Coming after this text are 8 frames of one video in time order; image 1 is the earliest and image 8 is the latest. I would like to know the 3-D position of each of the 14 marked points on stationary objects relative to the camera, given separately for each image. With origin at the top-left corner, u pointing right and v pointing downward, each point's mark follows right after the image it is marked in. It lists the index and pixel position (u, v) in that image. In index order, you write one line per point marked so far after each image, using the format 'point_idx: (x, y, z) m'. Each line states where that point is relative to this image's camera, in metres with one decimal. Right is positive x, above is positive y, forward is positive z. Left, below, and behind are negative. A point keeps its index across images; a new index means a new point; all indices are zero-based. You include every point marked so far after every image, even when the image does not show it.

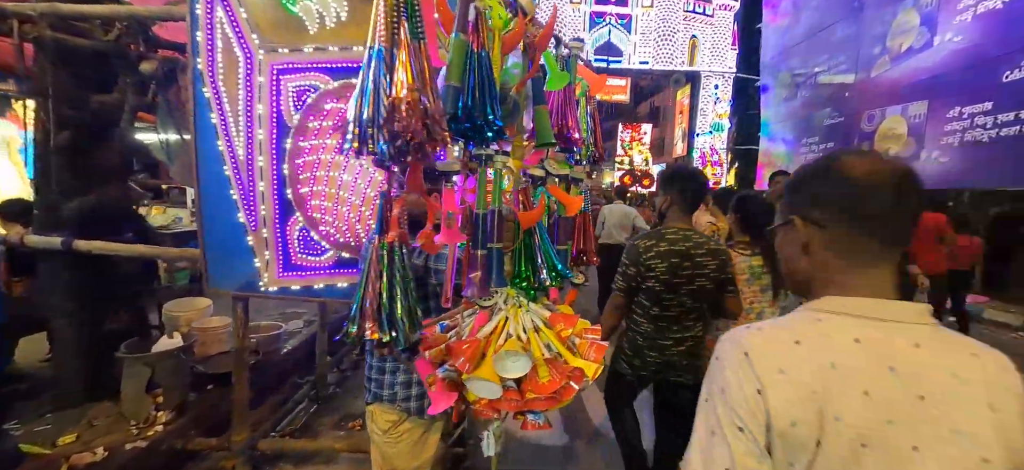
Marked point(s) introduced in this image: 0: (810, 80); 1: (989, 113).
0: (+4.5, +2.3, +6.2) m
1: (+4.6, +1.2, +3.9) m
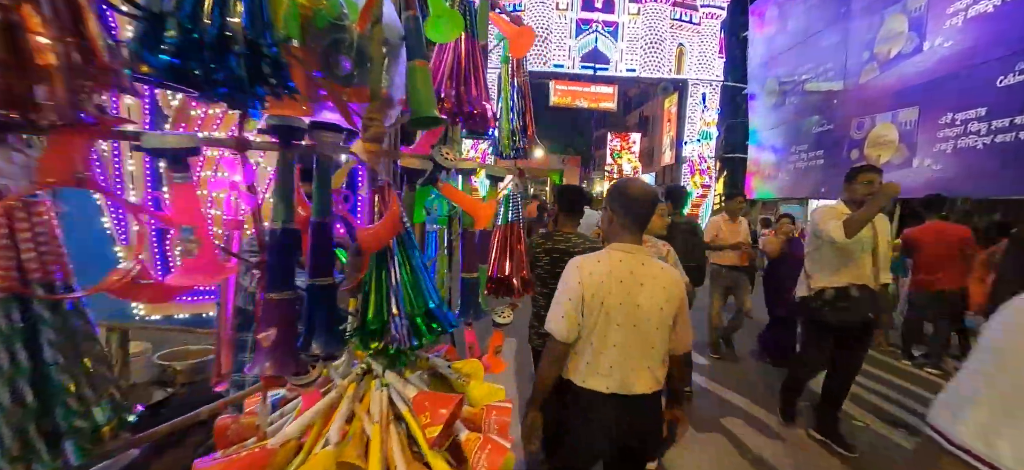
0: (+4.2, +2.2, +6.0) m
1: (+4.4, +1.1, +3.8) m
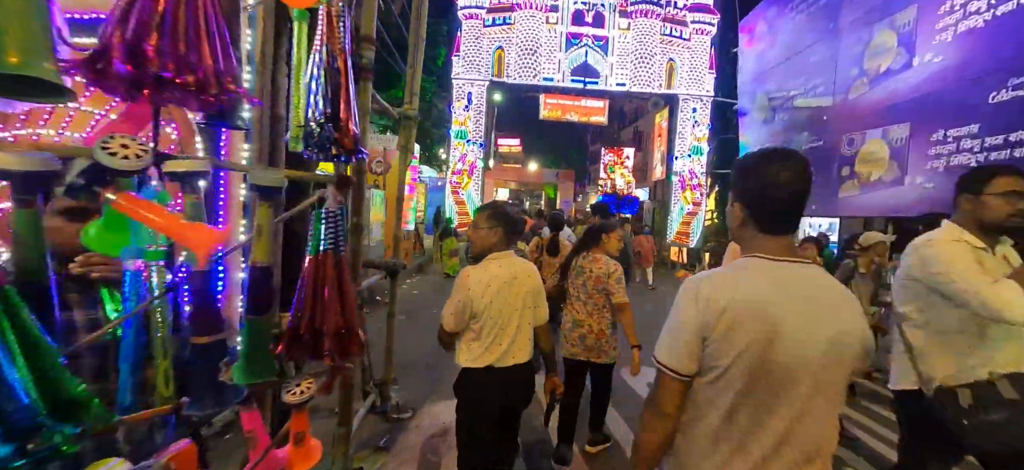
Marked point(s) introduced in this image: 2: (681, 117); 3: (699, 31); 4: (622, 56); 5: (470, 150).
0: (+4.0, +1.9, +5.9) m
1: (+4.1, +0.9, +3.6) m
2: (+4.7, +3.3, +11.2) m
3: (+5.2, +5.8, +11.2) m
4: (+3.0, +5.0, +11.1) m
5: (-1.2, +2.3, +10.8) m
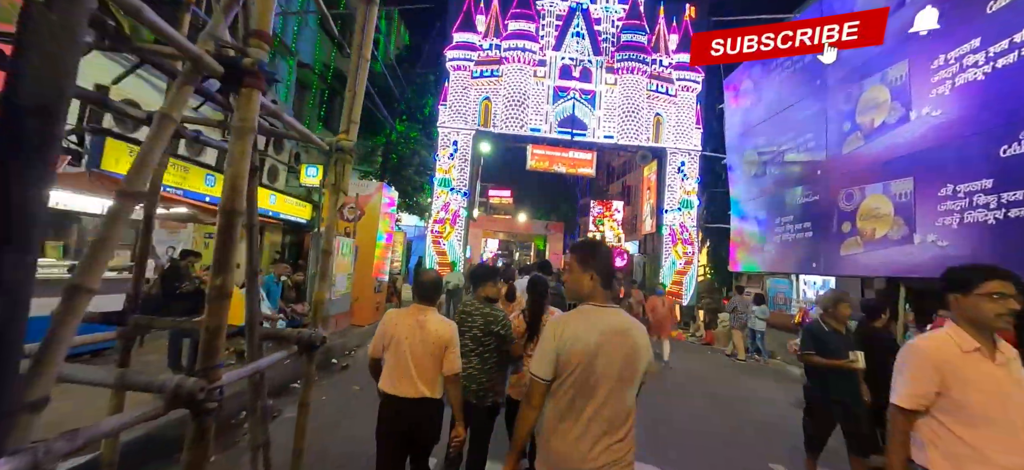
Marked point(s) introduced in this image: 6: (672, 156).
0: (+3.8, +1.1, +5.7) m
1: (+3.9, +0.3, +3.3) m
2: (+4.4, +1.8, +11.1) m
3: (+4.9, +4.2, +11.5) m
4: (+2.7, +3.5, +11.2) m
5: (-1.6, +0.9, +10.5) m
6: (+4.5, +2.2, +11.2) m
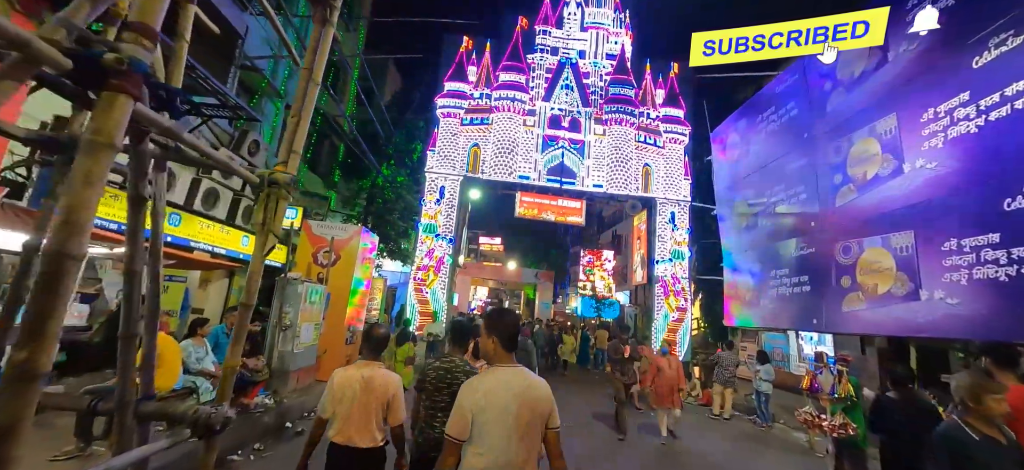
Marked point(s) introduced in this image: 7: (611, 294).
0: (+3.6, +0.4, +5.6) m
1: (+3.8, -0.1, +3.1) m
2: (+4.1, +0.4, +11.1) m
3: (+4.6, +2.8, +11.7) m
4: (+2.4, +2.2, +11.3) m
5: (-1.9, -0.2, +10.2) m
6: (+4.2, +0.8, +11.2) m
7: (+4.0, -2.4, +16.6) m
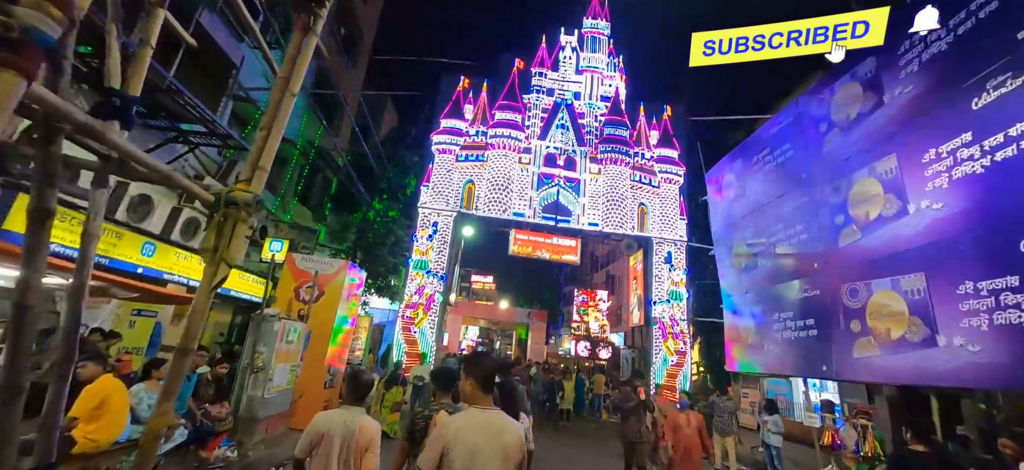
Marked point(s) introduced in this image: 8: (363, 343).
0: (+3.5, -0.2, +5.5) m
1: (+3.7, -0.4, +3.0) m
2: (+3.9, -0.7, +10.9) m
3: (+4.5, +1.6, +11.8) m
4: (+2.3, +1.1, +11.3) m
5: (-2.0, -1.1, +9.9) m
6: (+4.0, -0.3, +11.1) m
7: (+3.7, -4.0, +16.1) m
8: (-3.3, -2.4, +9.0) m
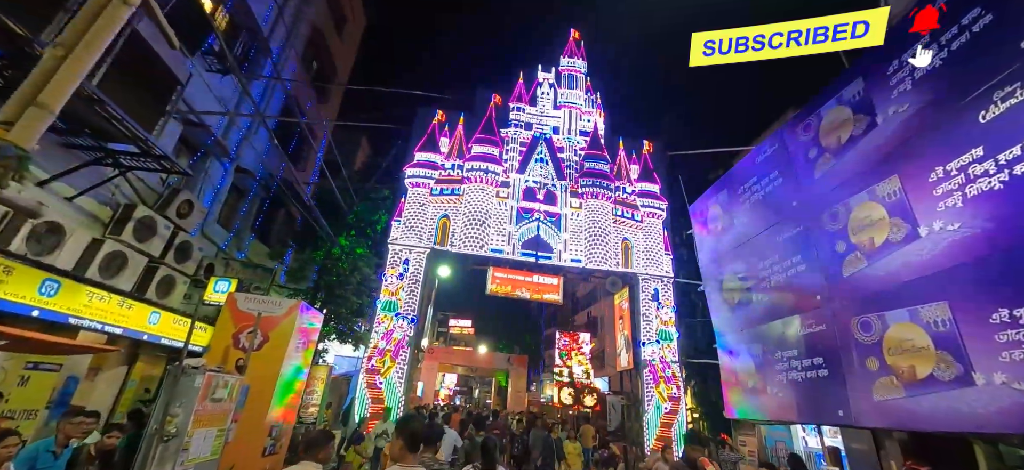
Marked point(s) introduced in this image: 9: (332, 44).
0: (+3.2, -0.6, +5.1) m
1: (+3.6, -0.5, +2.6) m
2: (+3.3, -1.6, +10.5) m
3: (+3.9, +0.5, +11.6) m
4: (+1.7, 0.0, +11.0) m
5: (-2.5, -2.0, +9.1) m
6: (+3.4, -1.3, +10.7) m
7: (+2.9, -5.5, +15.3) m
8: (-3.8, -3.2, +8.0) m
9: (-4.8, +5.1, +10.8) m
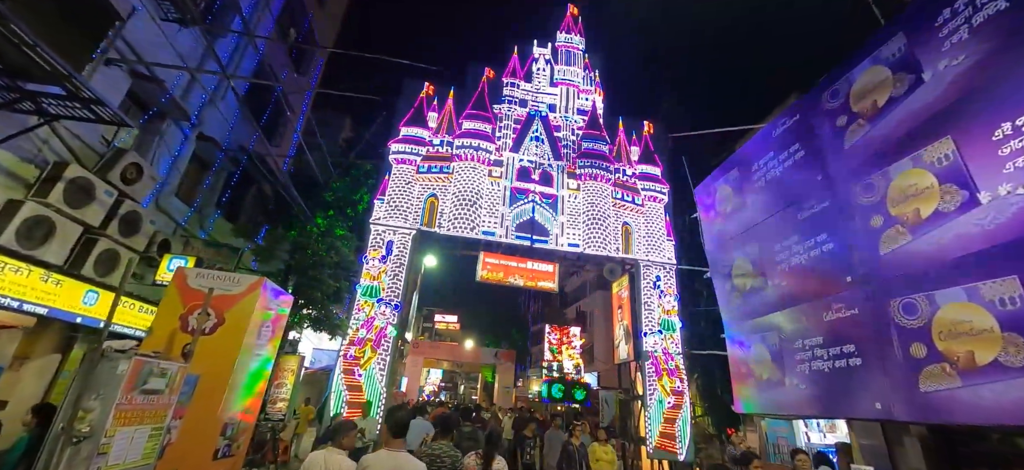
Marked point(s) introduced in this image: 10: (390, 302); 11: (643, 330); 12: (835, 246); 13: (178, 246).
0: (+3.2, -0.3, +4.6) m
1: (+3.6, -0.3, +2.1) m
2: (+3.1, -1.3, +10.0) m
3: (+3.6, +0.8, +11.2) m
4: (+1.5, +0.4, +10.4) m
5: (-2.7, -1.7, +8.4) m
6: (+3.2, -1.0, +10.2) m
7: (+2.5, -5.2, +14.8) m
8: (-3.9, -2.8, +7.3) m
9: (-5.0, +5.5, +10.0) m
10: (-2.5, -1.5, +8.5) m
11: (+3.0, -2.3, +9.6) m
12: (+3.3, -0.1, +4.0) m
13: (-5.7, -0.2, +6.9) m
